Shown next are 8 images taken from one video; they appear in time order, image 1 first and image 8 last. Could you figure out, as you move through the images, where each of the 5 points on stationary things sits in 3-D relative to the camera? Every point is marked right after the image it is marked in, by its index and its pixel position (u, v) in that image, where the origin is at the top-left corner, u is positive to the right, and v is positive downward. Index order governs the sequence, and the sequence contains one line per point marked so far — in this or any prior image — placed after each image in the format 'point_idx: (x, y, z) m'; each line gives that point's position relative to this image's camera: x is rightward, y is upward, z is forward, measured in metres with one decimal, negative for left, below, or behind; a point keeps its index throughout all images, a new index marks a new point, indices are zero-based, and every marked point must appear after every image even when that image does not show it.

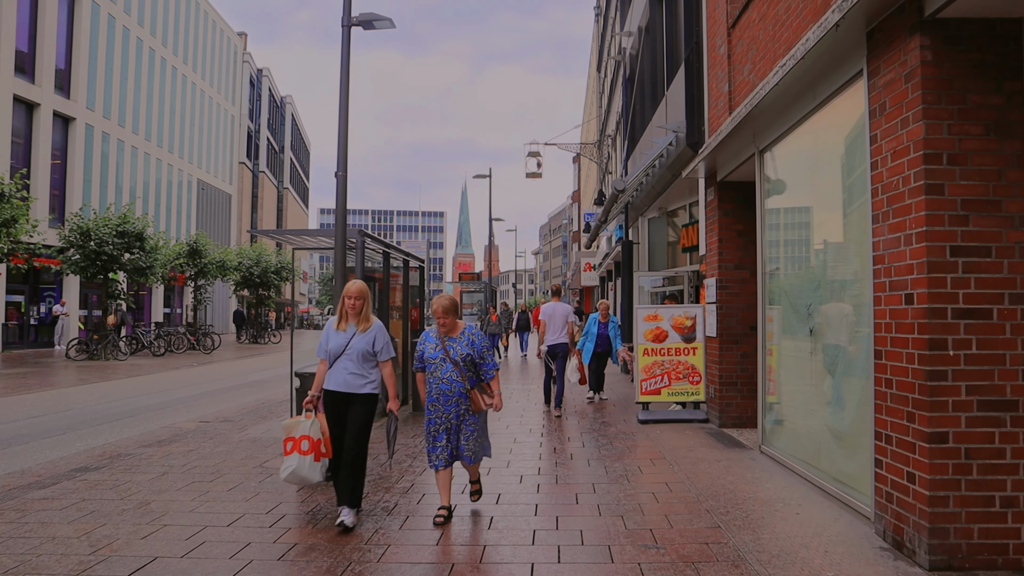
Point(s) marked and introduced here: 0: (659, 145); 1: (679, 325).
0: (+2.3, +2.3, +10.8) m
1: (+2.1, -0.5, +8.8) m
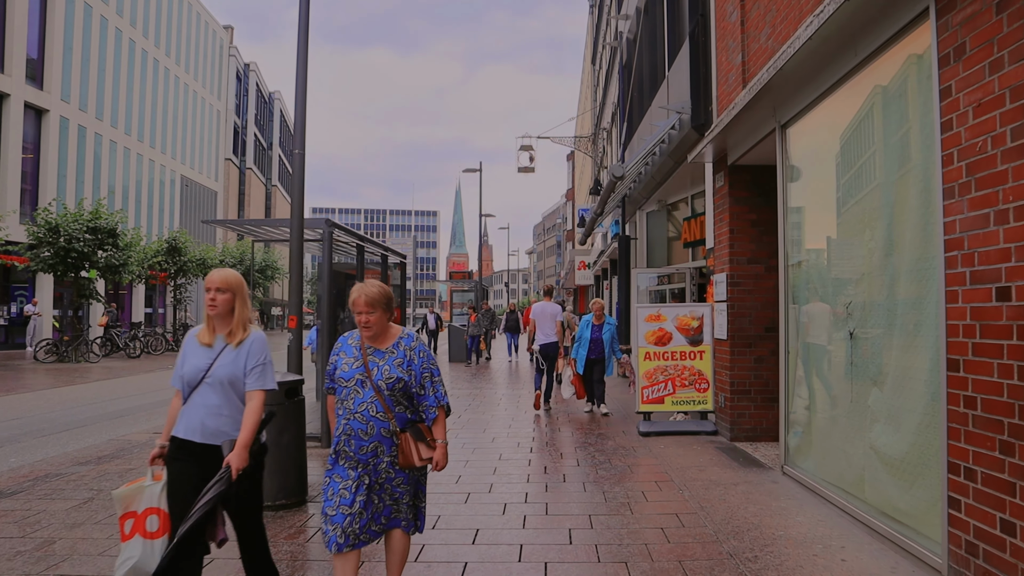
0: (+2.1, +2.3, +9.9) m
1: (+2.0, -0.4, +7.9) m
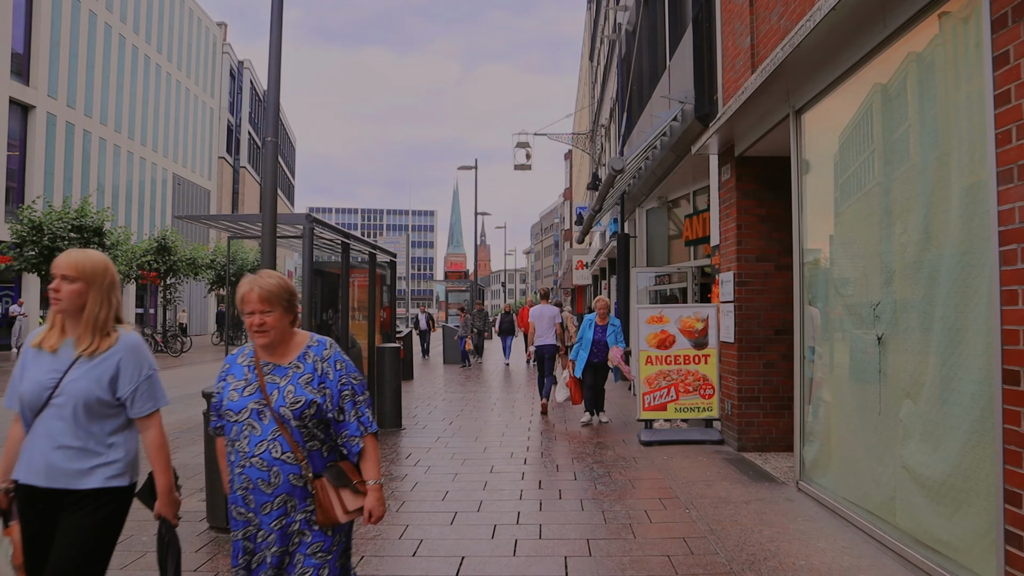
0: (+2.0, +2.3, +9.4) m
1: (+1.9, -0.4, +7.4) m
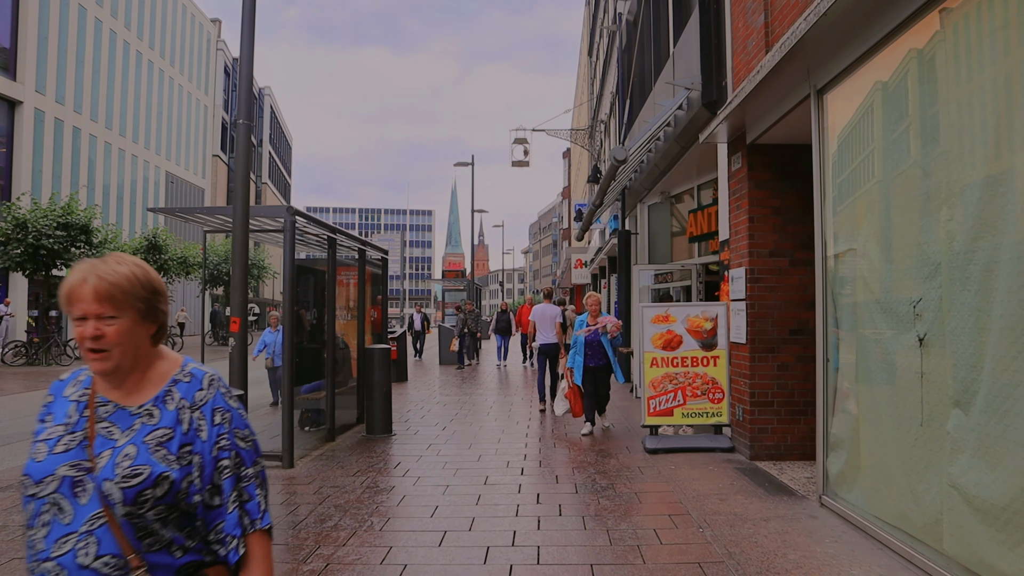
0: (+2.0, +2.3, +9.0) m
1: (+1.9, -0.4, +7.0) m
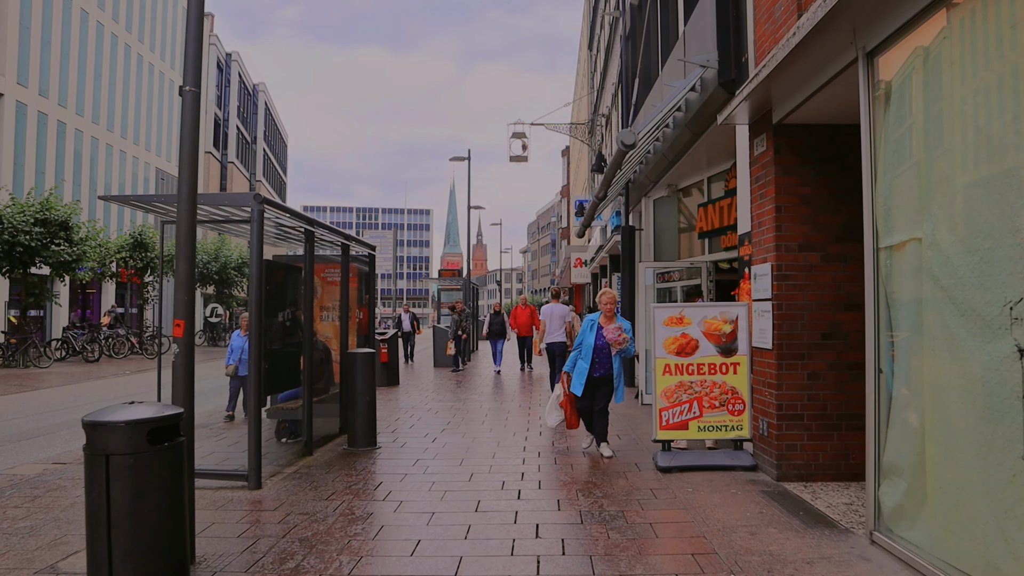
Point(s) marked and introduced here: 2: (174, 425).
0: (+2.0, +2.3, +8.2) m
1: (+1.8, -0.4, +6.2) m
2: (-1.8, -0.7, +3.6) m
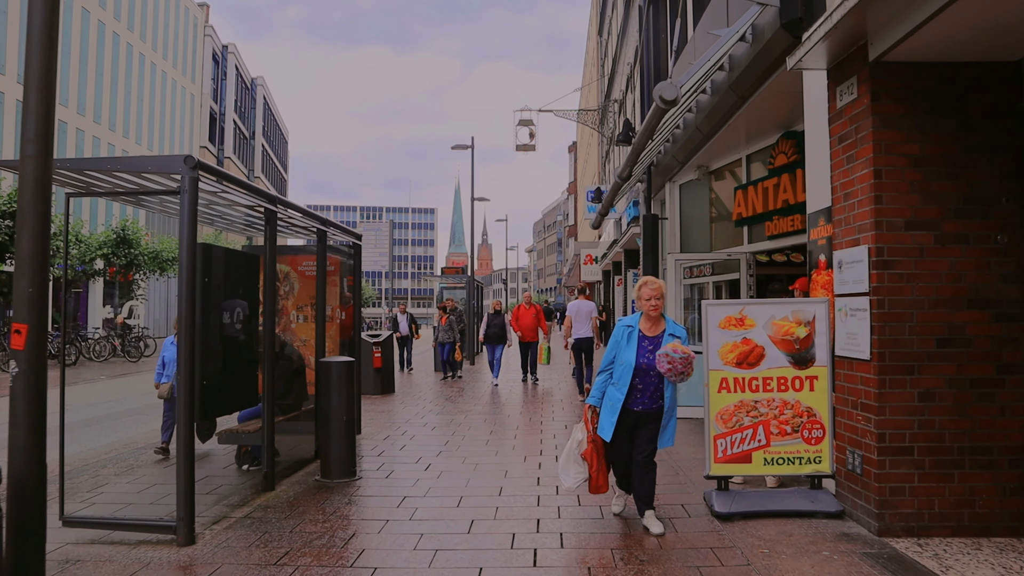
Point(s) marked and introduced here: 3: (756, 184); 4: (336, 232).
0: (+2.1, +2.4, +6.8) m
1: (+1.9, -0.3, +4.8) m
2: (-1.7, -0.7, +2.2) m
3: (+3.1, +1.3, +8.8) m
4: (-2.0, +0.6, +7.9) m
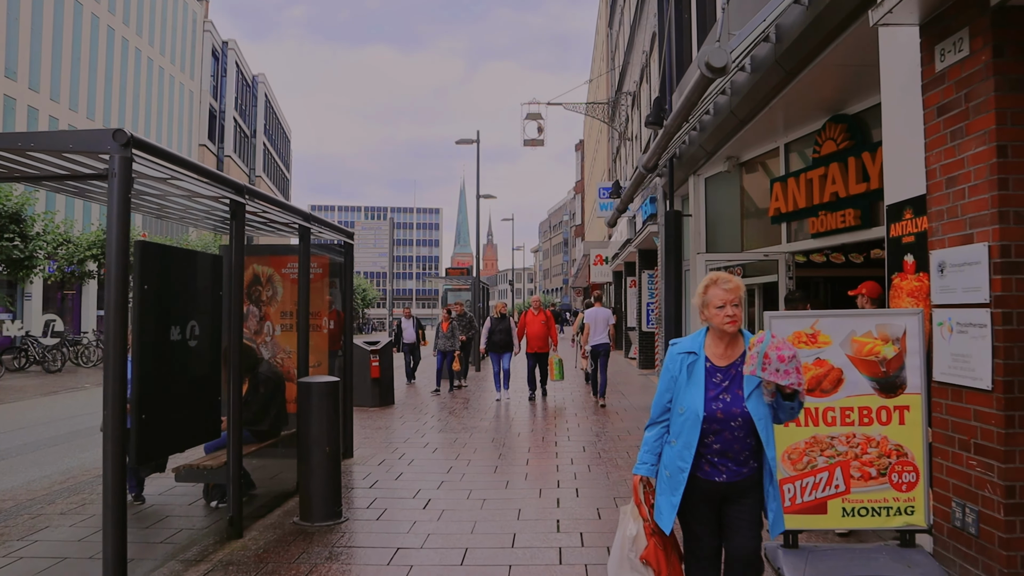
0: (+2.2, +2.4, +5.9) m
1: (+2.0, -0.4, +3.9) m
2: (-1.6, -0.7, +1.3) m
3: (+3.3, +1.3, +7.8) m
4: (-1.8, +0.6, +7.0) m
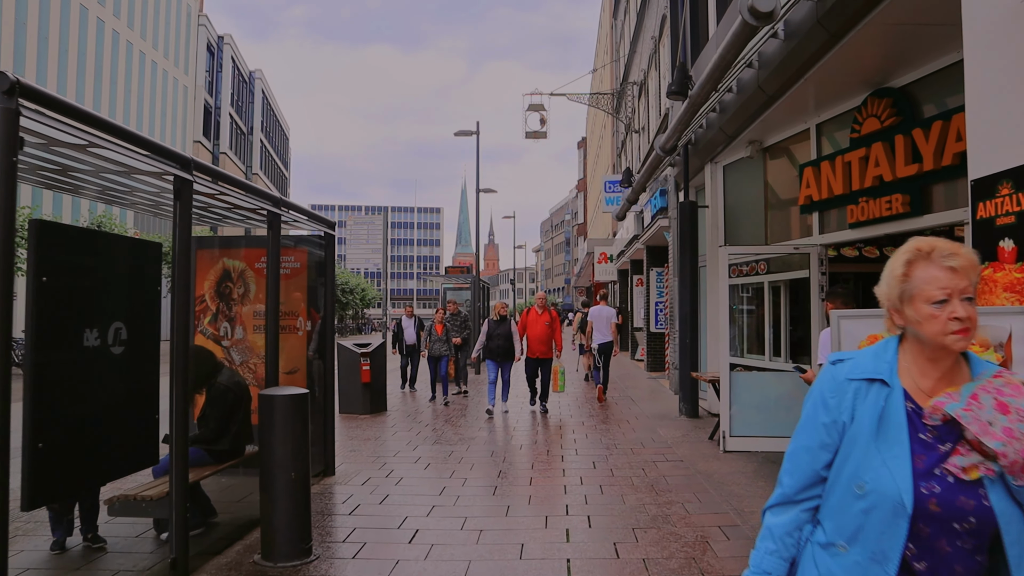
0: (+2.2, +2.4, +5.1) m
1: (+2.0, -0.4, +3.0) m
2: (-1.6, -0.7, +0.5) m
3: (+3.3, +1.3, +7.0) m
4: (-1.8, +0.6, +6.2) m
